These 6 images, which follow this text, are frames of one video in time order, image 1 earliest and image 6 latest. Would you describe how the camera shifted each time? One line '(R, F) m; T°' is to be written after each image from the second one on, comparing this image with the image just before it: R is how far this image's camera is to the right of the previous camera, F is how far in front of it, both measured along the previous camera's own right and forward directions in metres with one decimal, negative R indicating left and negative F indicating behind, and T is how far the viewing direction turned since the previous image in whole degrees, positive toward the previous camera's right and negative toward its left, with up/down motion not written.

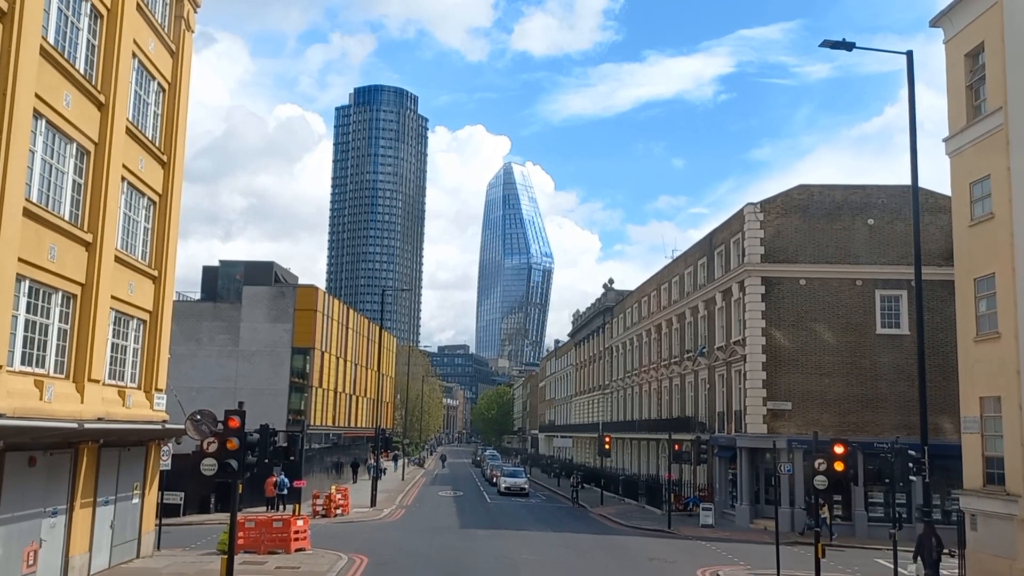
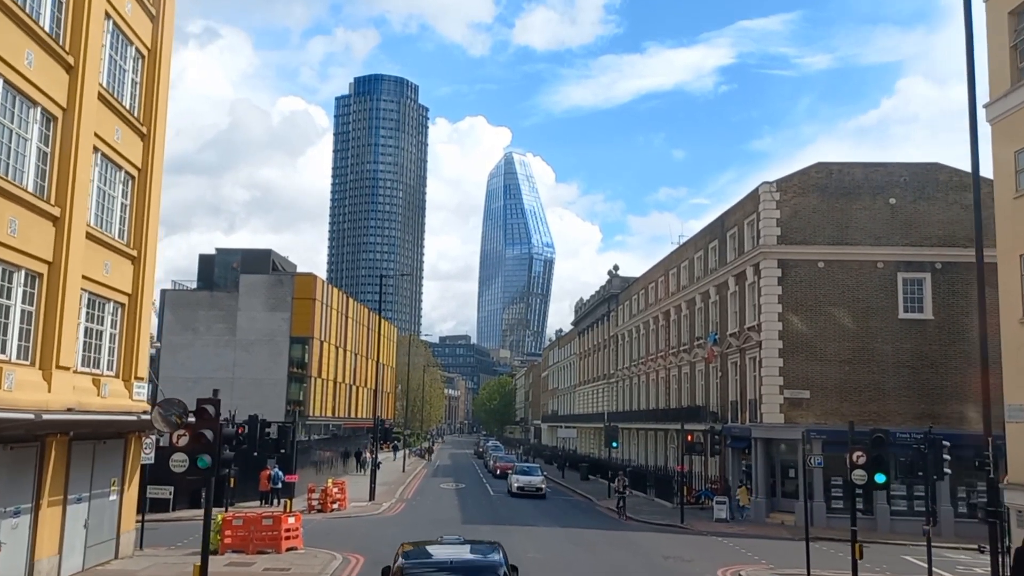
(-0.1, +1.6) m; 0°
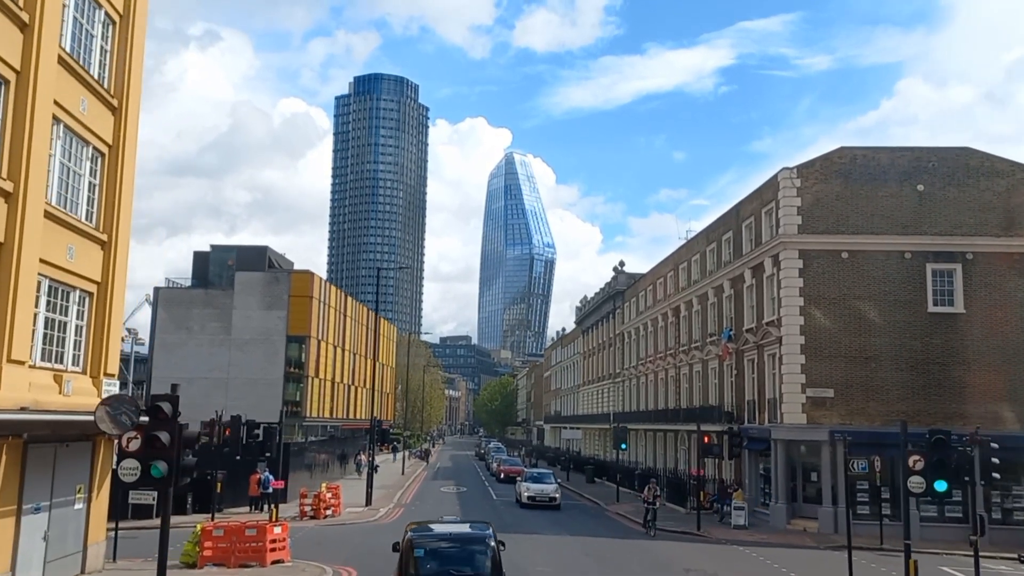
(-0.1, +1.9) m; 0°
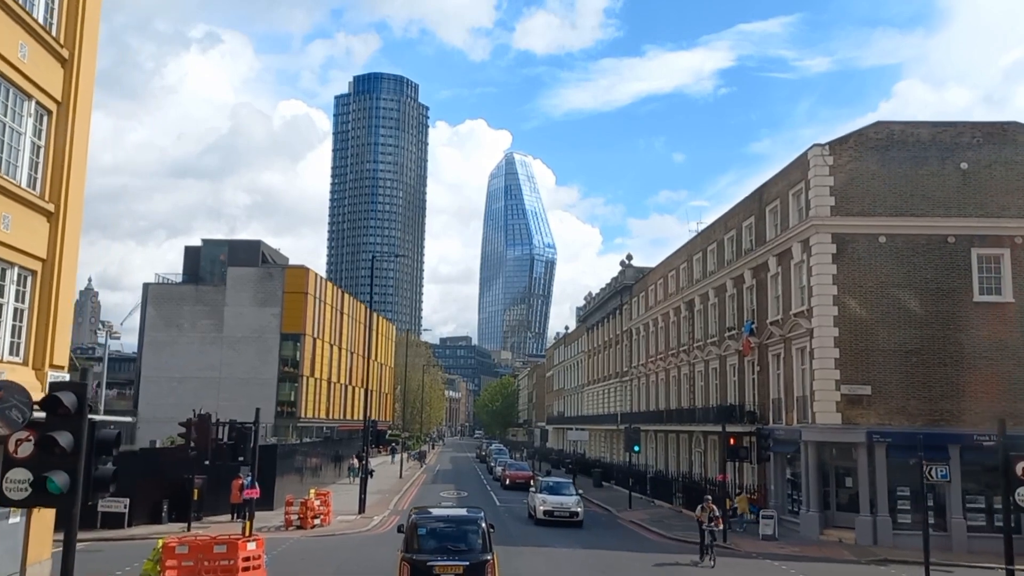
(-0.2, +2.6) m; 0°
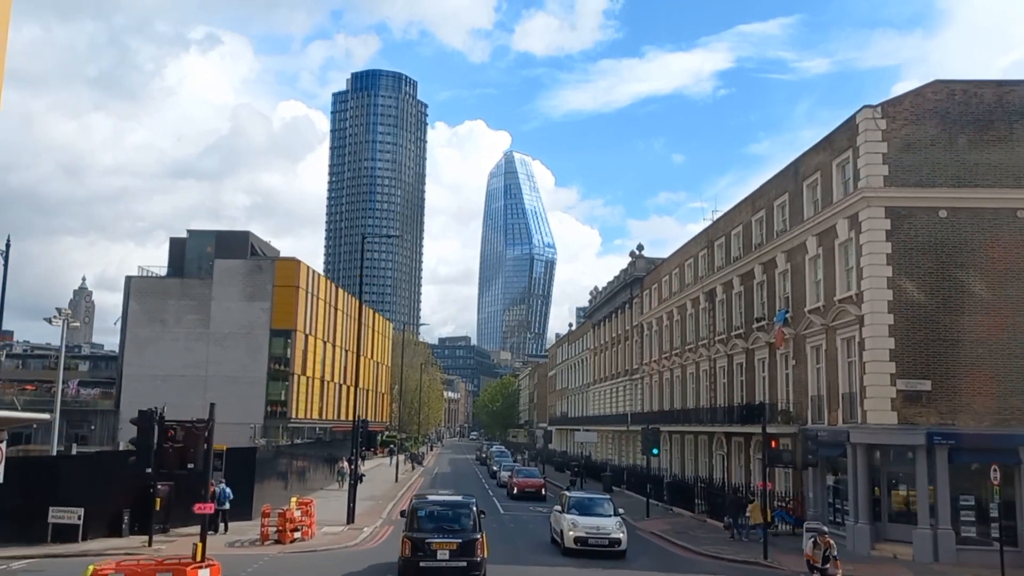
(-0.3, +3.4) m; 0°
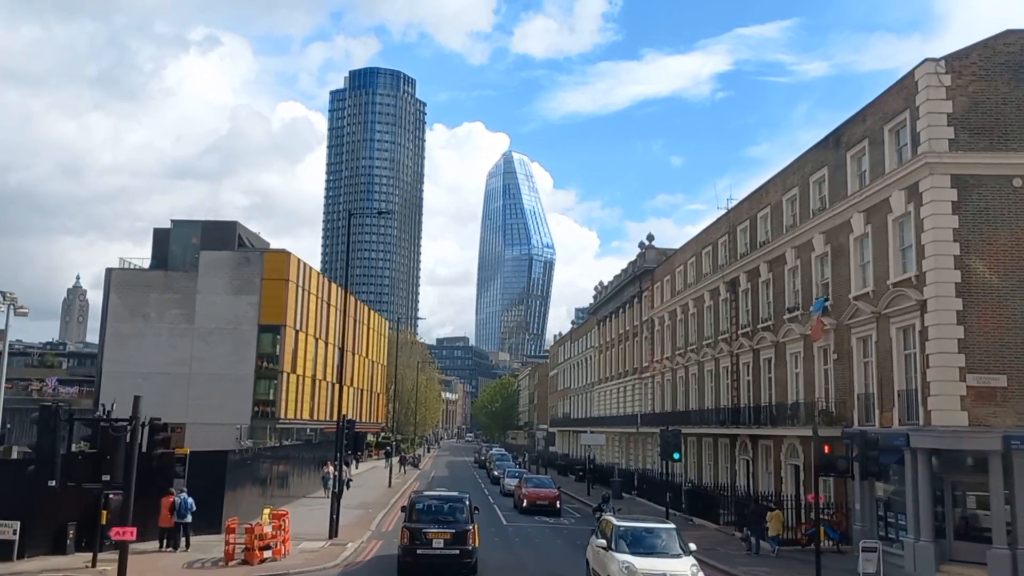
(-0.2, +3.3) m; 0°
